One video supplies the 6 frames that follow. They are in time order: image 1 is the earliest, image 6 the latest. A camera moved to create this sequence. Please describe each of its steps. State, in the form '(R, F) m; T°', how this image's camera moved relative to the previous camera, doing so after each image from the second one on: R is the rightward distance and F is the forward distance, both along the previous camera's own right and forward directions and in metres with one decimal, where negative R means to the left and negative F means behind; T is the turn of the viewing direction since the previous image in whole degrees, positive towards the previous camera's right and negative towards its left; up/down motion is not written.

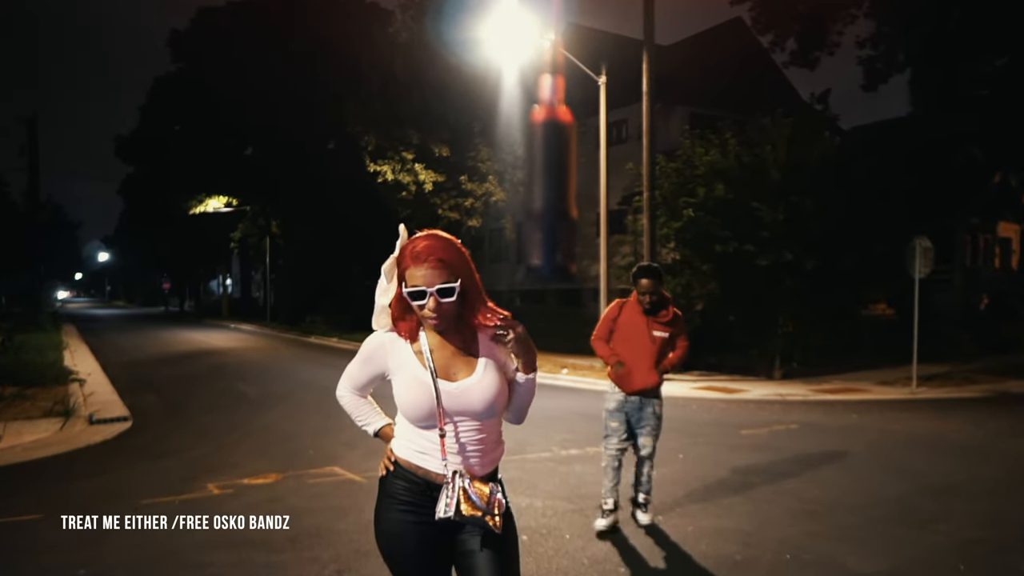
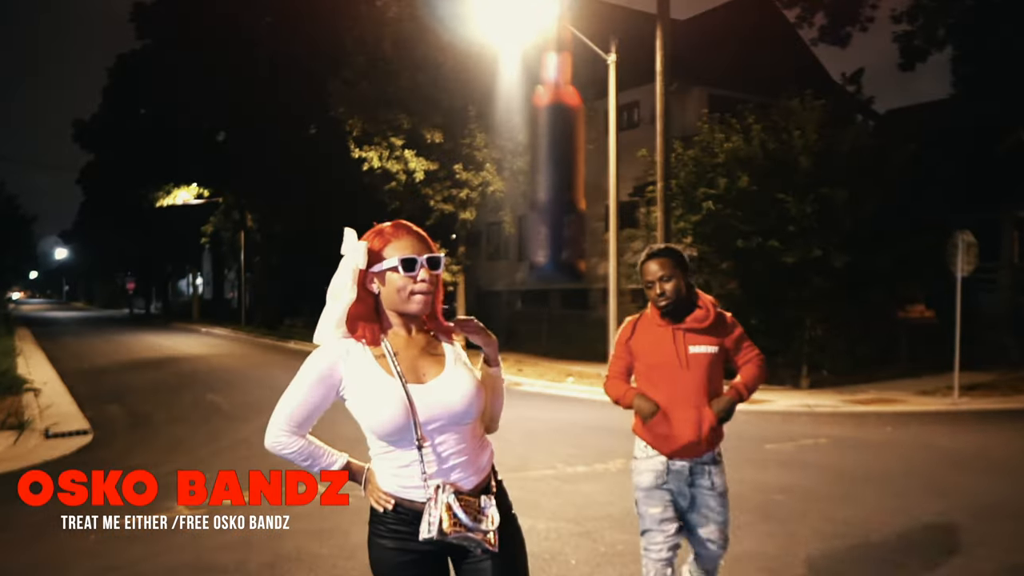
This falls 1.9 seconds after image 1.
(0.0, +1.2) m; 0°
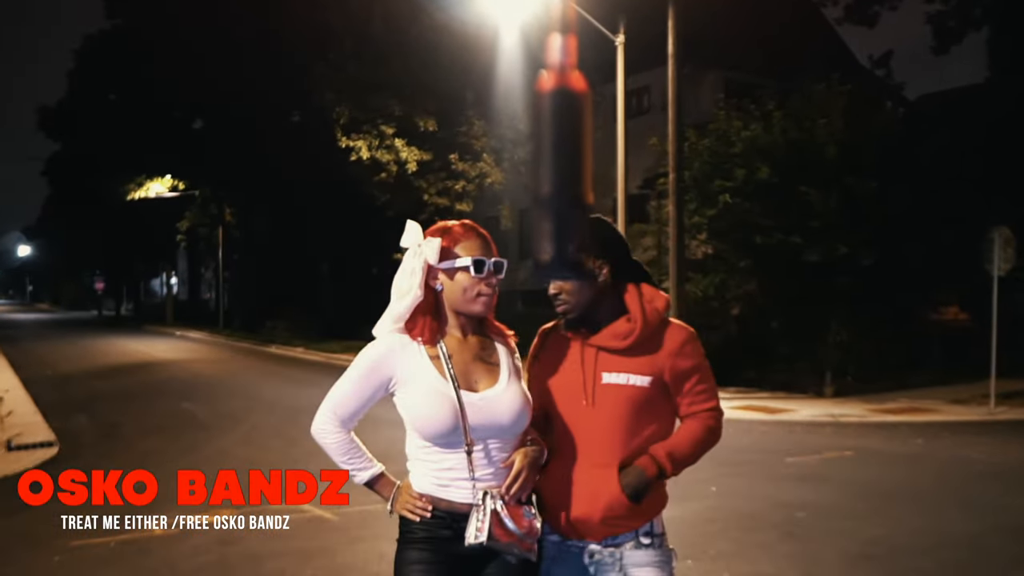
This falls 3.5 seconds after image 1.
(0.0, +0.9) m; 0°
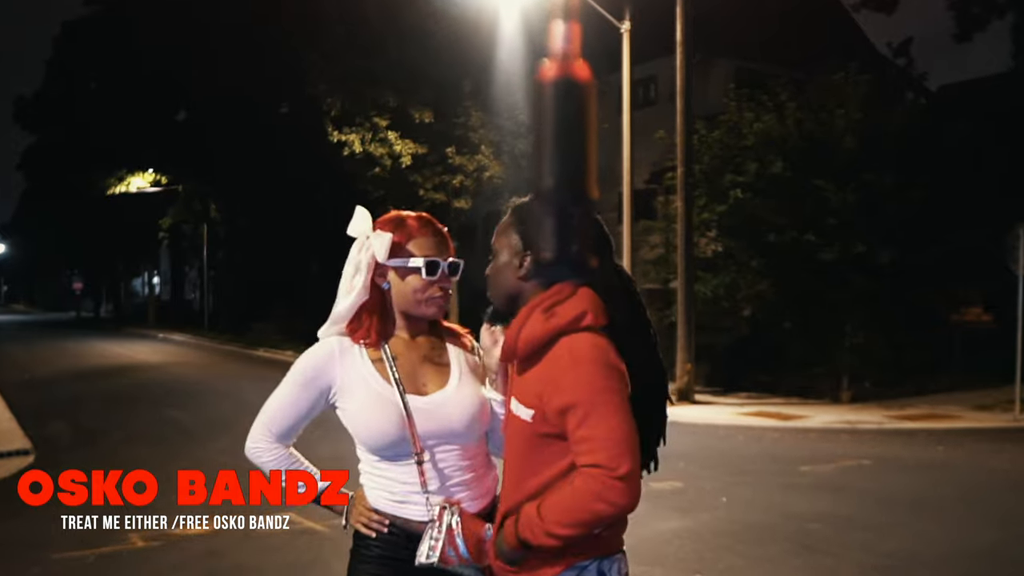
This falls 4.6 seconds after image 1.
(0.0, +0.5) m; 0°
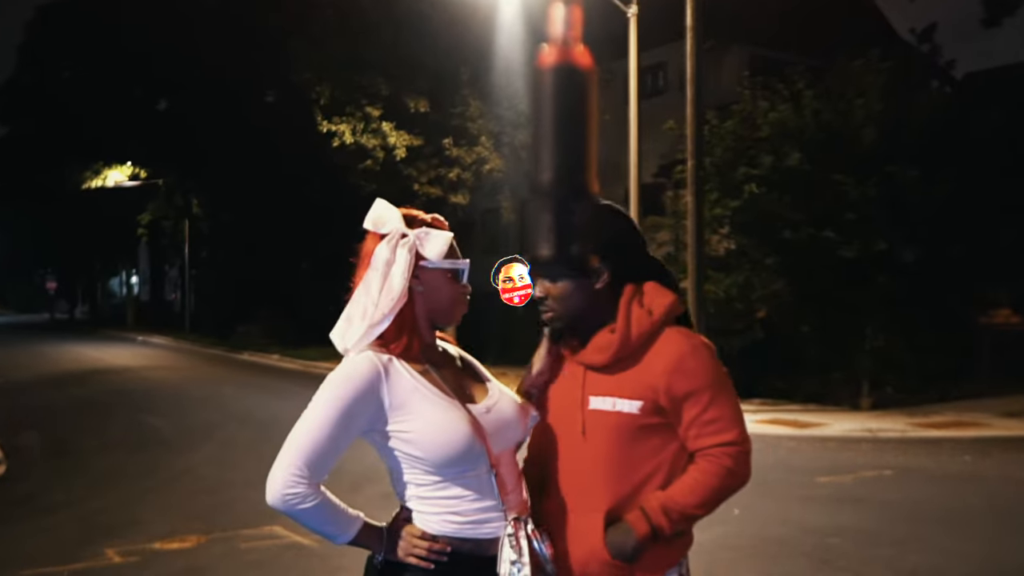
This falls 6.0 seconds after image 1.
(0.0, +0.6) m; 0°
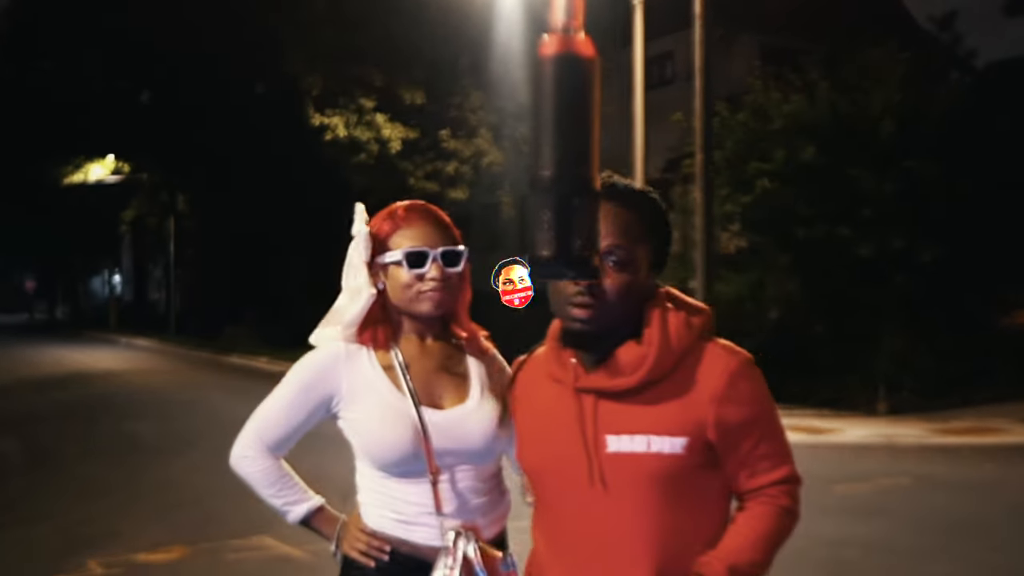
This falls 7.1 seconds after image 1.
(0.0, +0.4) m; 0°
